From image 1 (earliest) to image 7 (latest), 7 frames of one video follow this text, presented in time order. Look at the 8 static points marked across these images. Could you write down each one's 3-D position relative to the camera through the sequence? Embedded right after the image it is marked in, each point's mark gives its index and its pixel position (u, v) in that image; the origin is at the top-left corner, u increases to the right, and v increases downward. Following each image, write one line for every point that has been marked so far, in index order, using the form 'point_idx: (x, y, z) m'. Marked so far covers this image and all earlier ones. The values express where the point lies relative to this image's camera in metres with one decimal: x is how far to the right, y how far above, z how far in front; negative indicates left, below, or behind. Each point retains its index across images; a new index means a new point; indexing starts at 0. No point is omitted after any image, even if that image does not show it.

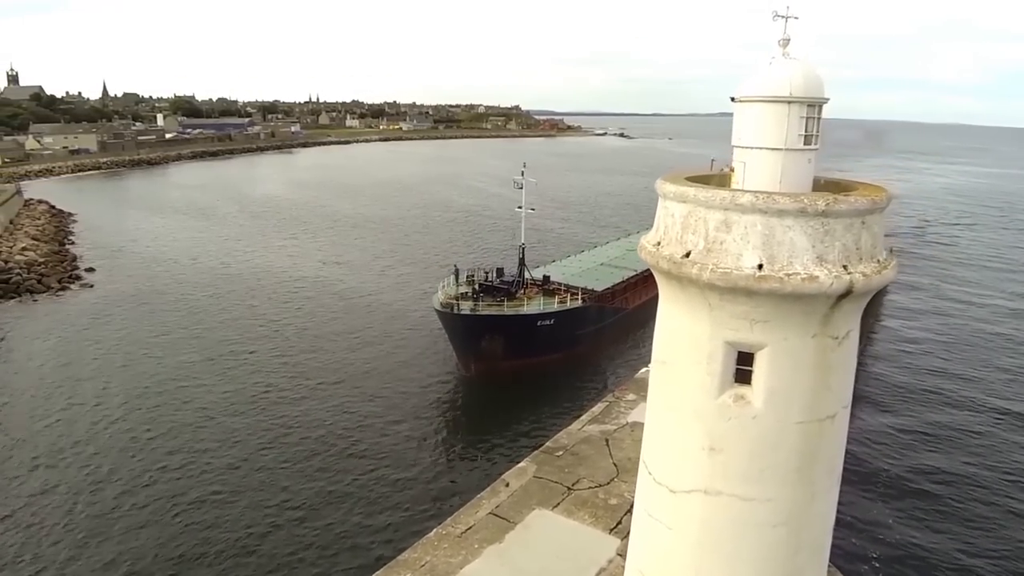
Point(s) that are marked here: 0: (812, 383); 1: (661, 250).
0: (+2.5, -0.8, +5.9) m
1: (+1.3, +0.3, +6.2) m
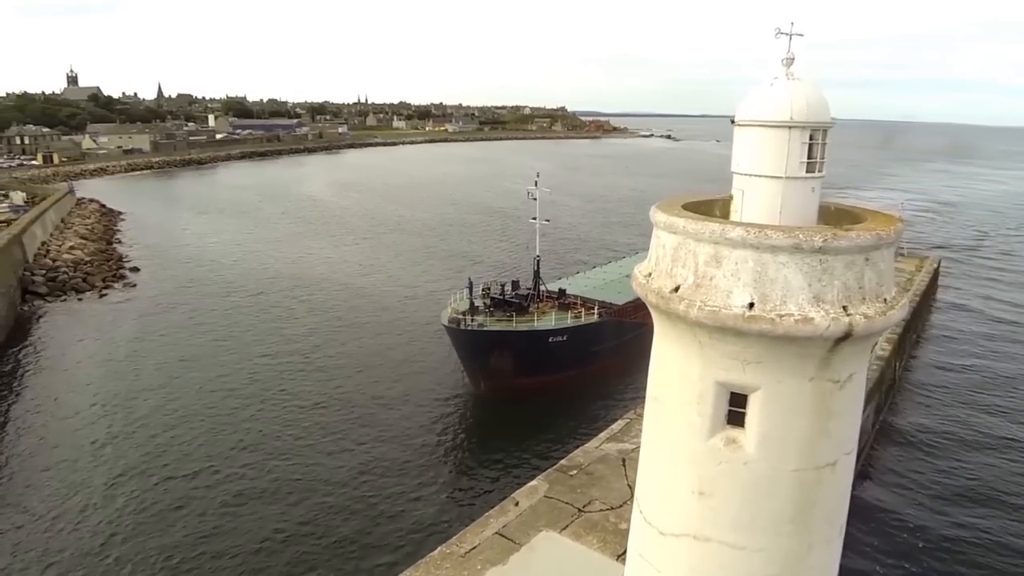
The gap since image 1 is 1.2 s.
0: (+2.3, -1.1, +5.5) m
1: (+1.2, 0.0, +5.9) m
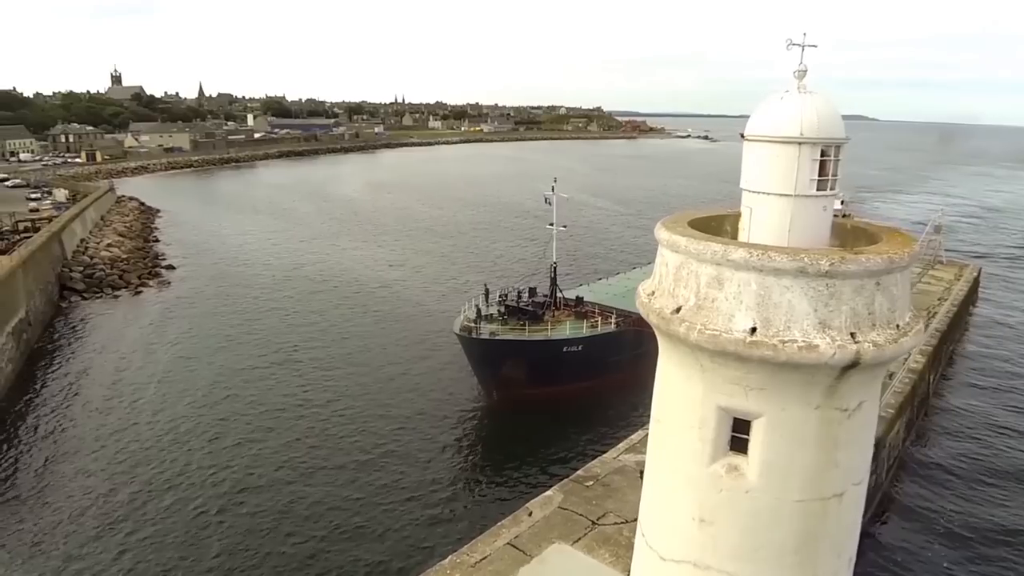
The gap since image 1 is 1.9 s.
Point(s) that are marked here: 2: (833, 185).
0: (+2.3, -1.3, +5.3) m
1: (+1.2, -0.1, +5.7) m
2: (+2.6, +0.8, +5.6) m
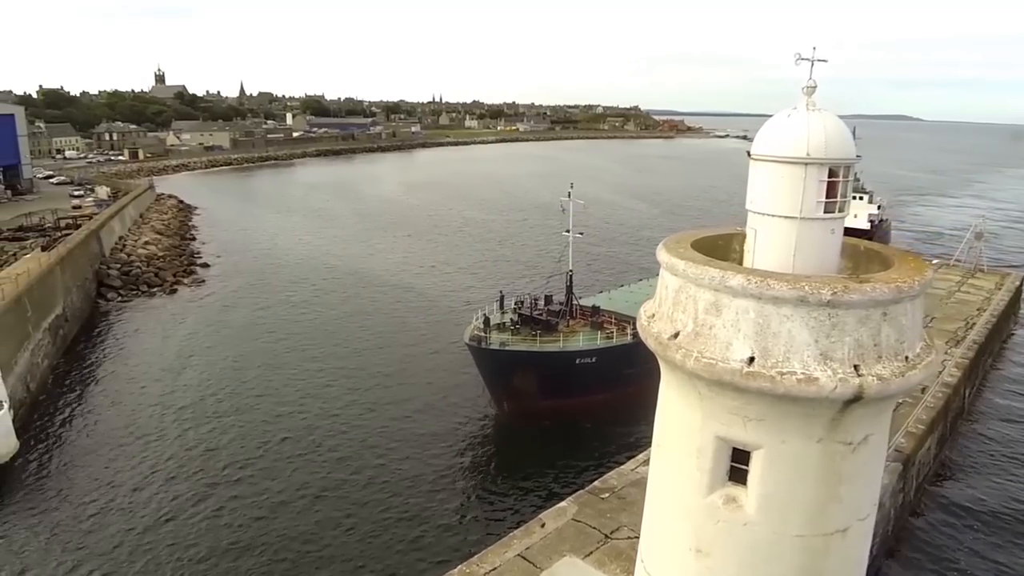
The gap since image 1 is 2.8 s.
0: (+2.2, -1.5, +5.1) m
1: (+1.1, -0.3, +5.6) m
2: (+2.6, +0.6, +5.4) m
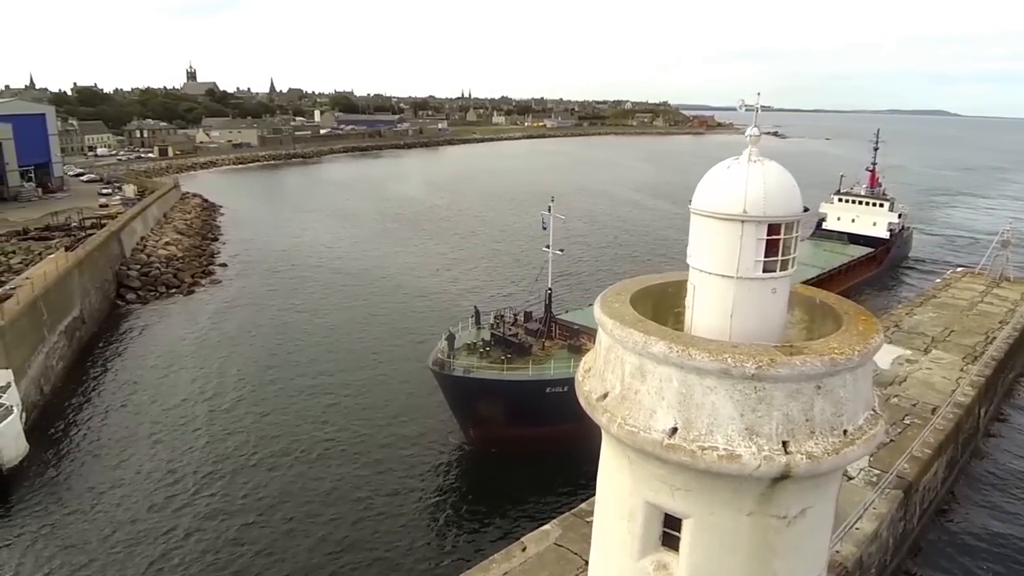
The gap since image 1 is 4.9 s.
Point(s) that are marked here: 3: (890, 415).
0: (+1.6, -2.0, +4.8) m
1: (+0.6, -0.7, +5.4) m
2: (+2.0, +0.2, +5.1) m
3: (+10.2, -3.4, +18.7) m
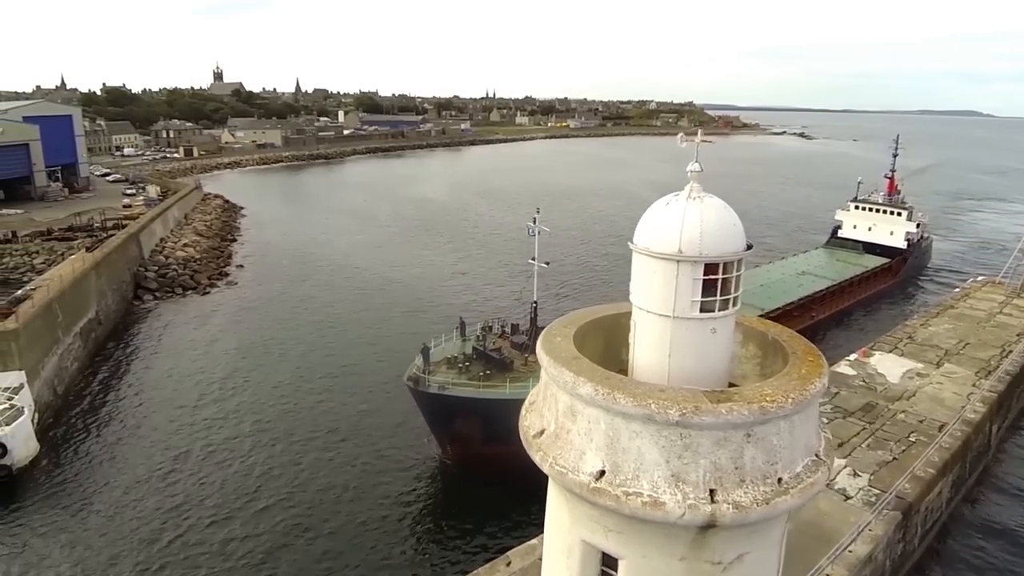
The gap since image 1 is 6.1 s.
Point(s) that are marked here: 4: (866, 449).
0: (+1.1, -2.2, +4.7) m
1: (+0.1, -1.0, +5.3) m
2: (+1.5, -0.1, +5.0) m
3: (+10.1, -3.8, +18.4) m
4: (+8.8, -4.0, +17.3) m
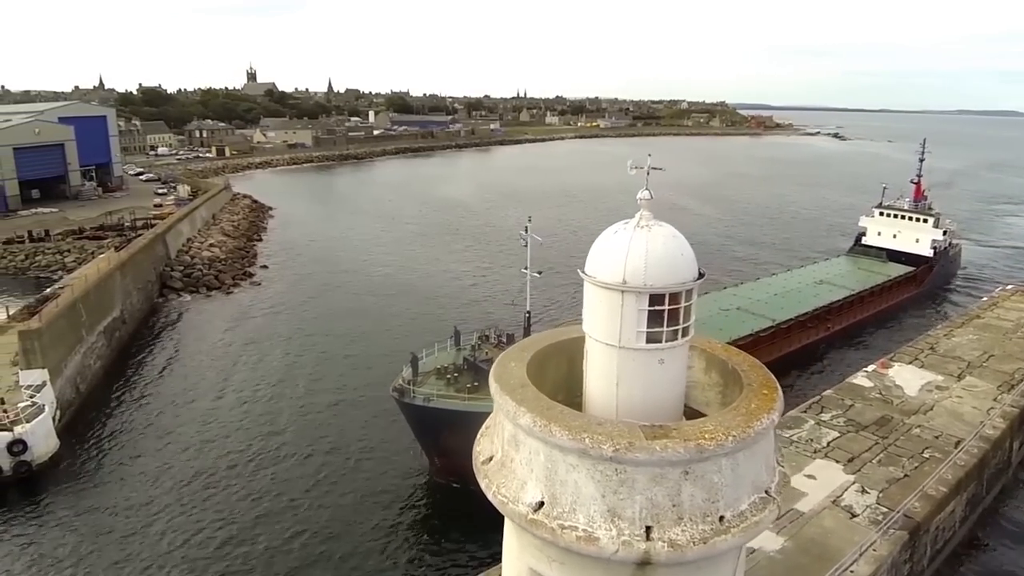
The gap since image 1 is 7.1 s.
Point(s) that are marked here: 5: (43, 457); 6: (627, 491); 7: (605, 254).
0: (+0.7, -2.4, +4.7) m
1: (-0.3, -1.2, +5.3) m
2: (+1.2, -0.3, +4.9) m
3: (+10.2, -4.1, +17.9) m
4: (+8.9, -4.3, +17.0) m
5: (-12.5, -4.5, +18.1) m
6: (+0.7, -1.2, +4.3) m
7: (+0.8, +0.3, +5.0) m
